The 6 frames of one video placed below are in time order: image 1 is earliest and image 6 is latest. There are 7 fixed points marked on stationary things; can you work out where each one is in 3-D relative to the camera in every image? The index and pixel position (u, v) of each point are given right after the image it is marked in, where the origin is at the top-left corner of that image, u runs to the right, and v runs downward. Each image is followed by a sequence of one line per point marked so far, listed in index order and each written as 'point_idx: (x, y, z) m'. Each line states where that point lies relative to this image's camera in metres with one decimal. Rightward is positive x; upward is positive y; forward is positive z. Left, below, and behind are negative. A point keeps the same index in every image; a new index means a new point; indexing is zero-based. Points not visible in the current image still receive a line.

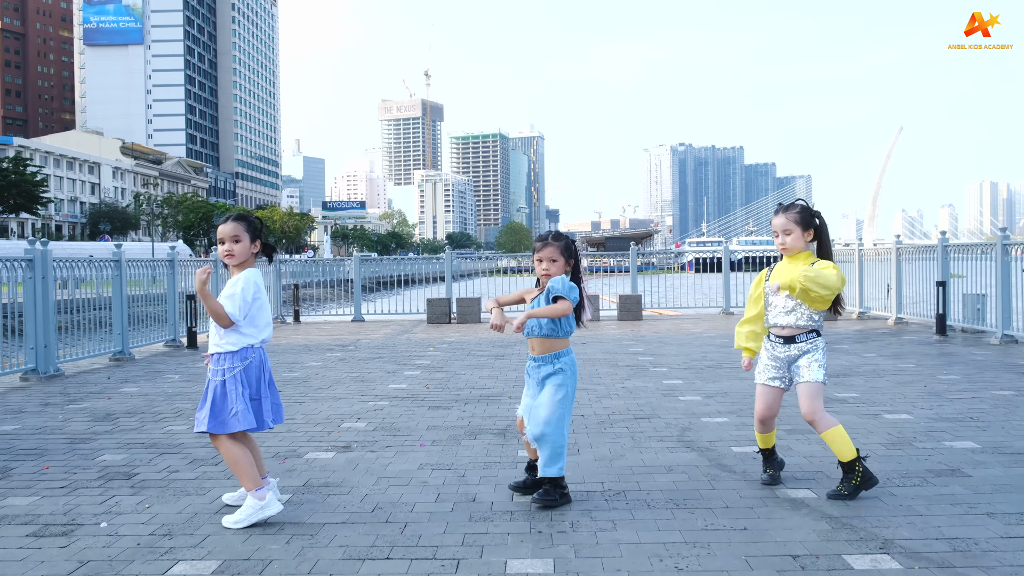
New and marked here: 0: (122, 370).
0: (-3.8, -0.8, +9.6) m
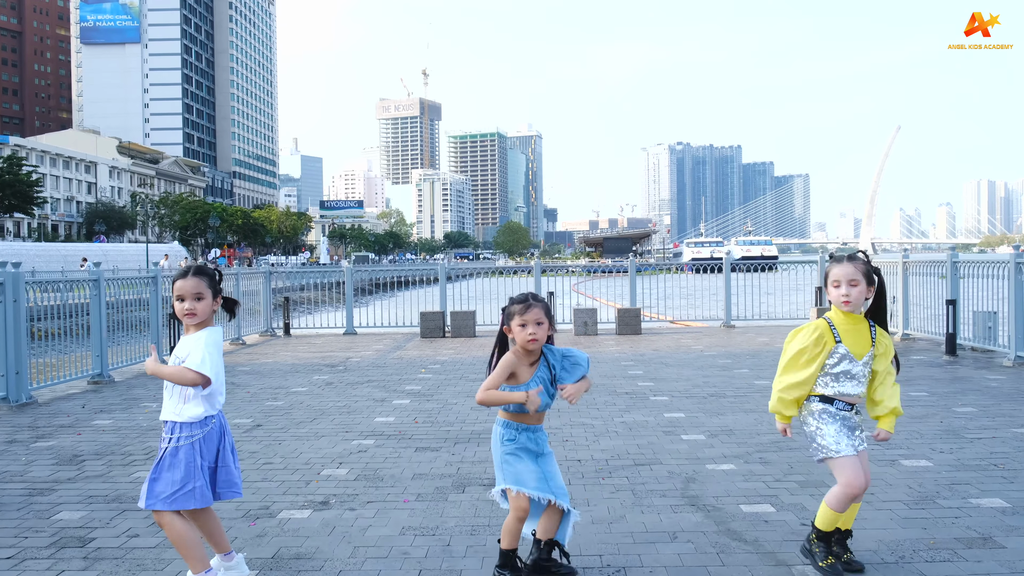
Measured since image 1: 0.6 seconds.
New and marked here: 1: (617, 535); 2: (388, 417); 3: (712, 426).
0: (-3.8, -1.0, +9.2) m
1: (+0.4, -1.1, +4.3) m
2: (-0.9, -1.0, +7.6) m
3: (+1.4, -1.0, +7.0) m
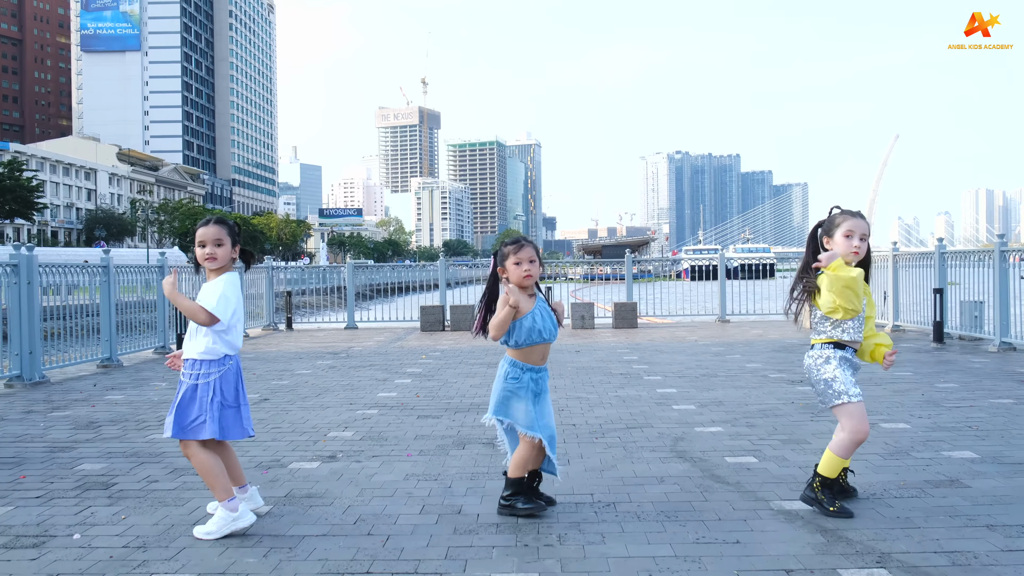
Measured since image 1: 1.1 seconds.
0: (-3.9, -0.8, +9.5) m
1: (+0.4, -0.9, +4.6) m
2: (-1.0, -0.8, +7.8) m
3: (+1.4, -0.8, +7.3) m
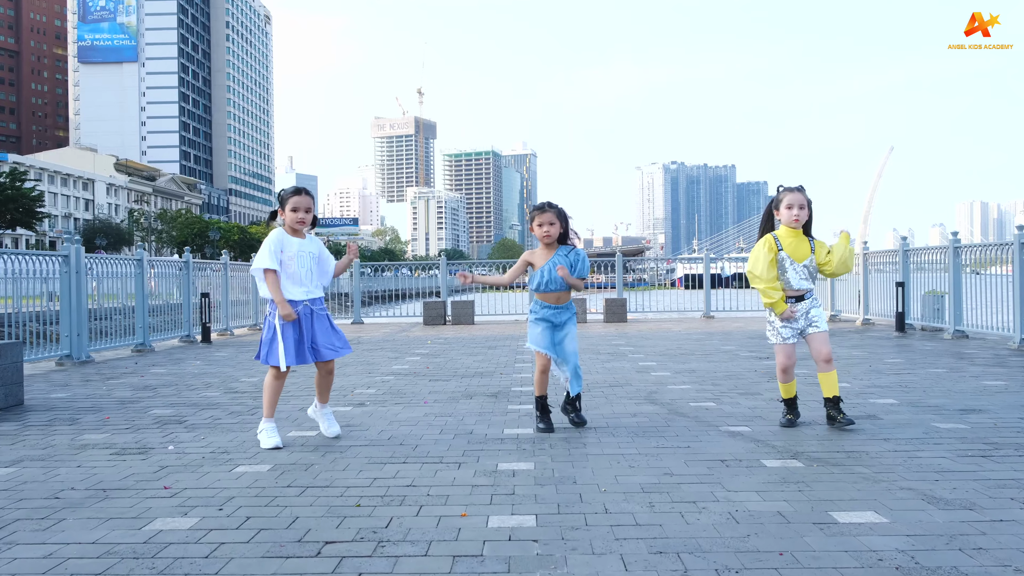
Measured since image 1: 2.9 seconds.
0: (-3.9, -0.7, +10.5) m
1: (+0.4, -0.7, +5.6) m
2: (-1.0, -0.7, +8.9) m
3: (+1.4, -0.7, +8.3) m
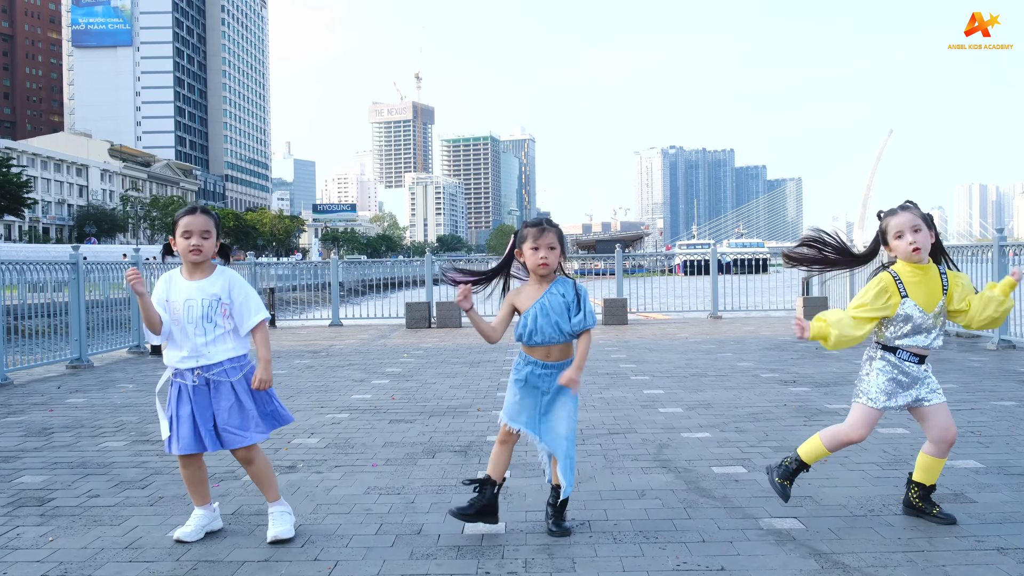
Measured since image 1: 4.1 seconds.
0: (-4.0, -0.8, +9.1) m
1: (+0.3, -0.9, +4.2) m
2: (-1.1, -0.8, +7.5) m
3: (+1.2, -0.8, +7.0) m
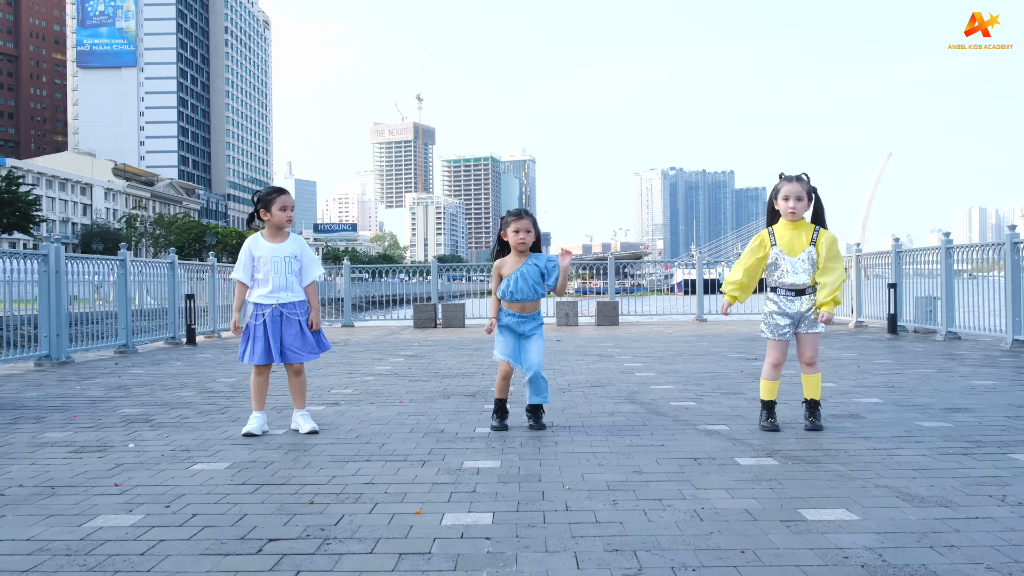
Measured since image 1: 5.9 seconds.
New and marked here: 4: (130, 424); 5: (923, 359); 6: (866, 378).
0: (-4.0, -0.7, +10.4) m
1: (+0.3, -0.7, +5.4) m
2: (-1.1, -0.7, +8.7) m
3: (+1.2, -0.7, +8.2) m
4: (-2.0, -0.7, +5.4) m
5: (+3.8, -0.7, +9.2) m
6: (+2.6, -0.7, +7.3) m
